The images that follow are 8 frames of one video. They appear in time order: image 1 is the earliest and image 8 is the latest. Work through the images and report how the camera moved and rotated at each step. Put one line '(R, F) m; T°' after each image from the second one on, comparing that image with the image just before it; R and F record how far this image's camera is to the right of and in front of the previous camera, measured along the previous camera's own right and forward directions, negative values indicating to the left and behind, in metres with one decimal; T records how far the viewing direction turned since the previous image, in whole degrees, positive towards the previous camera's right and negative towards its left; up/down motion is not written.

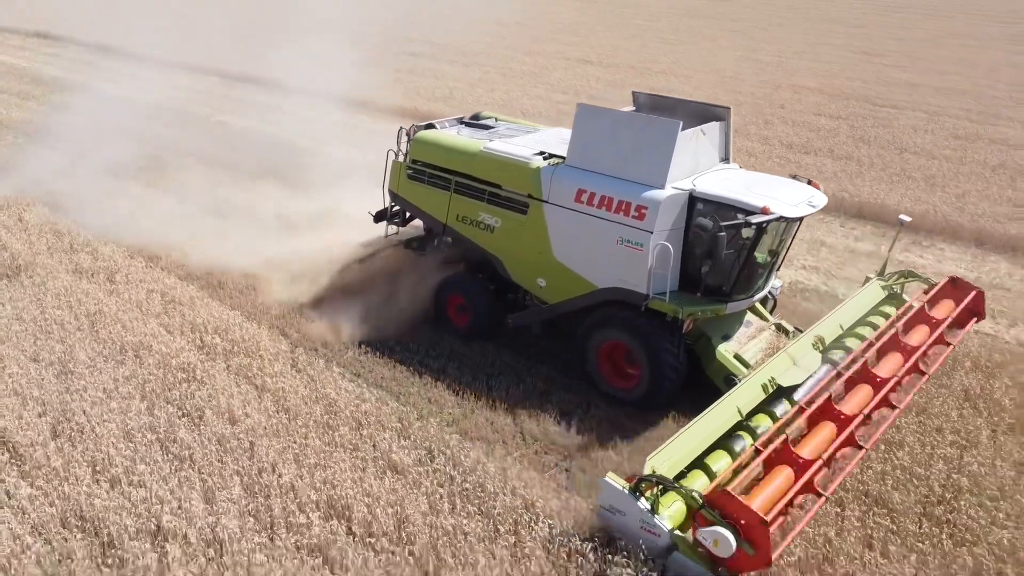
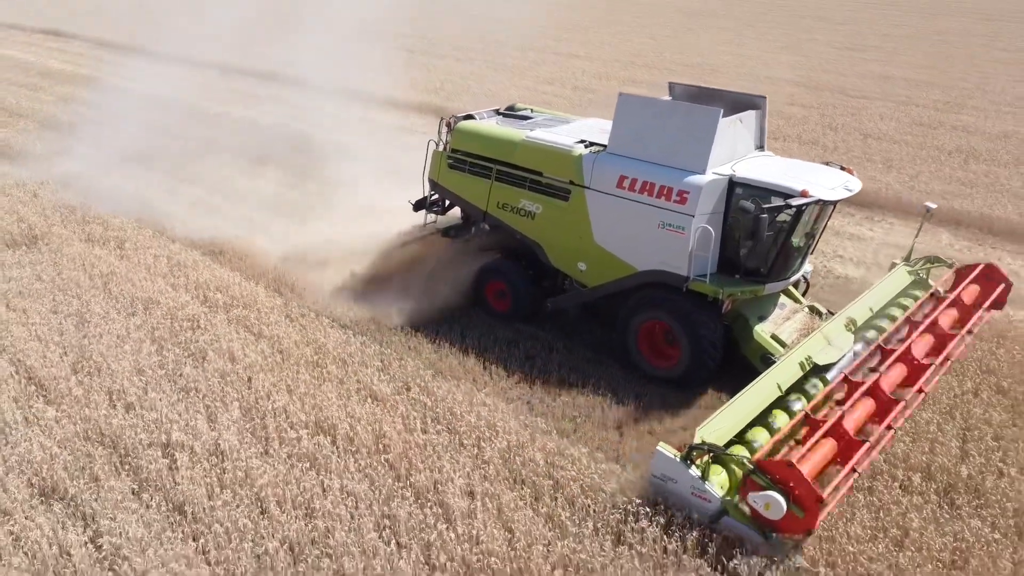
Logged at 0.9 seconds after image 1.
(+0.2, -0.5) m; 0°
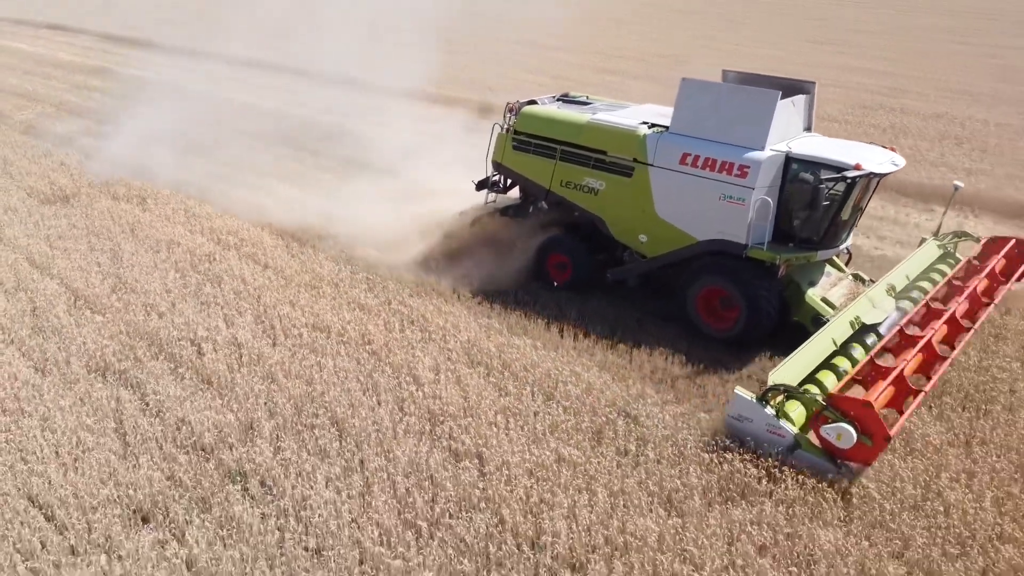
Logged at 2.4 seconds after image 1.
(+0.2, -1.0) m; 0°
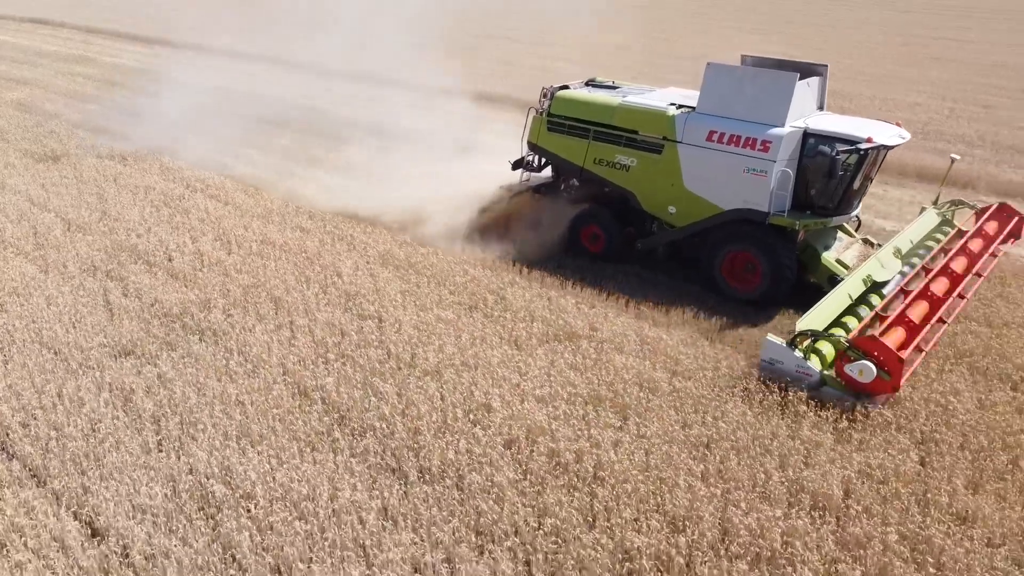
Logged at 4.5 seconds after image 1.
(+0.6, -1.4) m; +1°
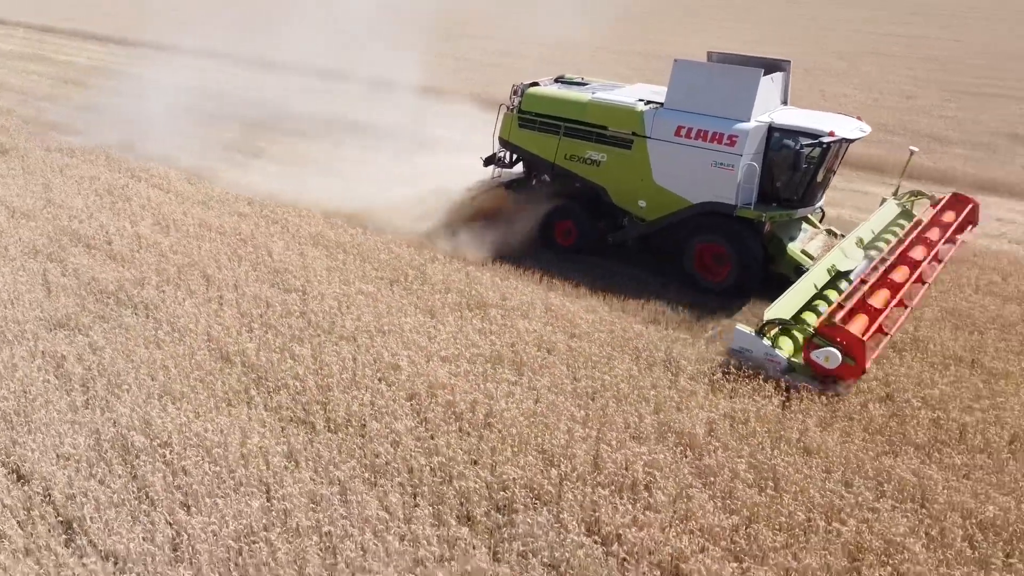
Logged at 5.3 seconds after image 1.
(+0.4, -0.4) m; +2°
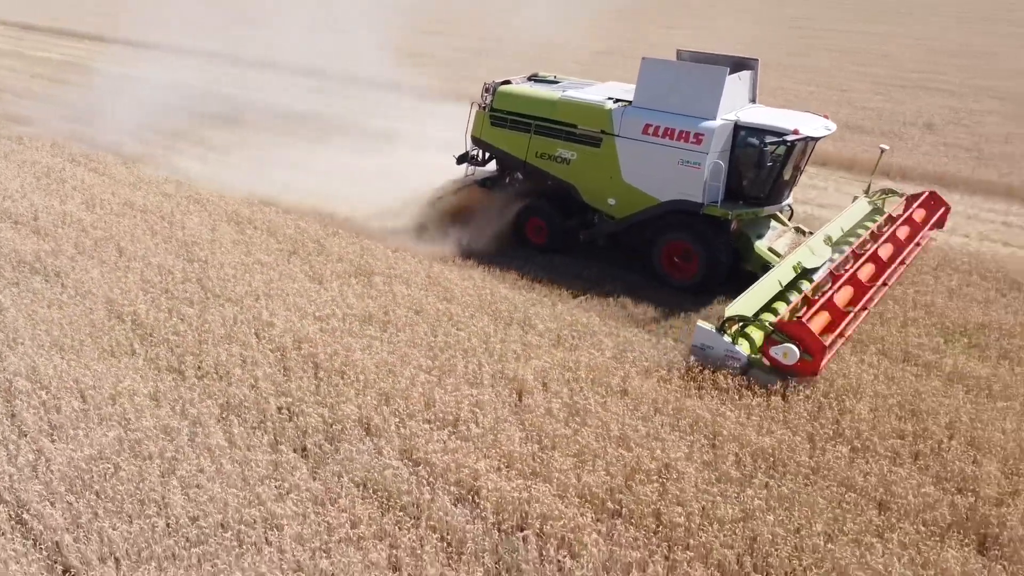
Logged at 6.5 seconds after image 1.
(+0.9, -0.5) m; 0°
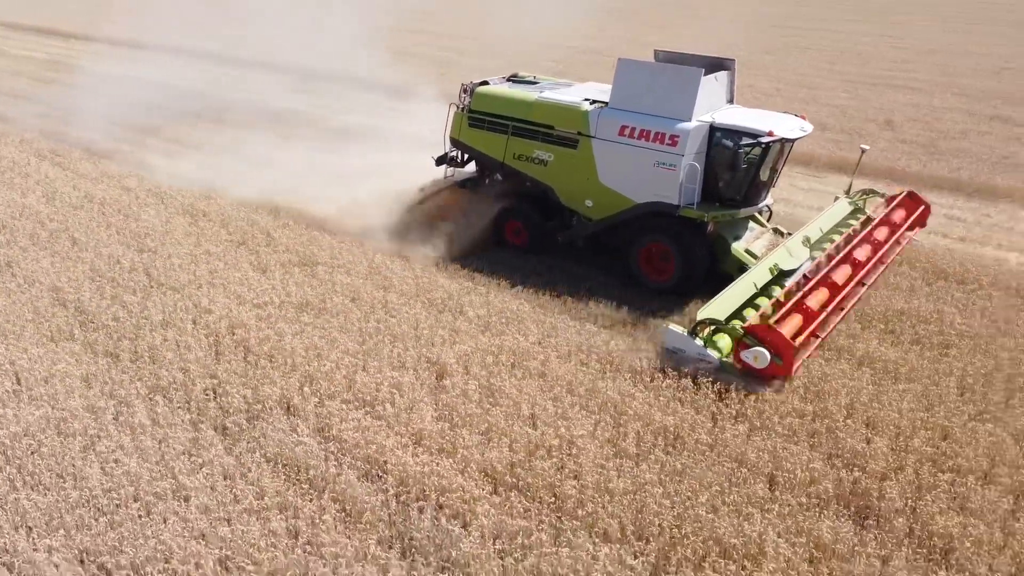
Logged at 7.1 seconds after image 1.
(+0.5, -0.2) m; 0°
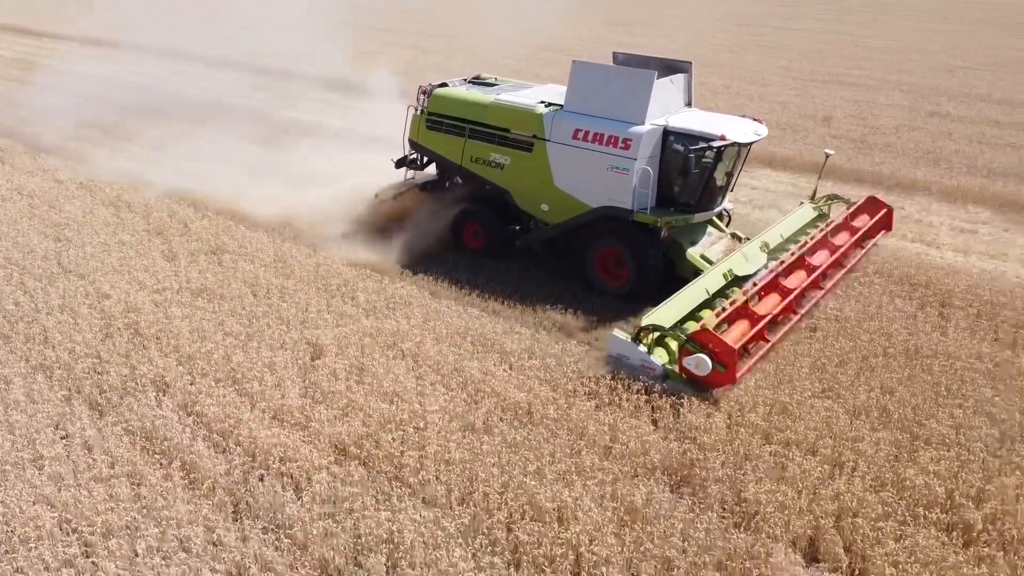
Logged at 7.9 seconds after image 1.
(+0.8, -0.2) m; 0°
